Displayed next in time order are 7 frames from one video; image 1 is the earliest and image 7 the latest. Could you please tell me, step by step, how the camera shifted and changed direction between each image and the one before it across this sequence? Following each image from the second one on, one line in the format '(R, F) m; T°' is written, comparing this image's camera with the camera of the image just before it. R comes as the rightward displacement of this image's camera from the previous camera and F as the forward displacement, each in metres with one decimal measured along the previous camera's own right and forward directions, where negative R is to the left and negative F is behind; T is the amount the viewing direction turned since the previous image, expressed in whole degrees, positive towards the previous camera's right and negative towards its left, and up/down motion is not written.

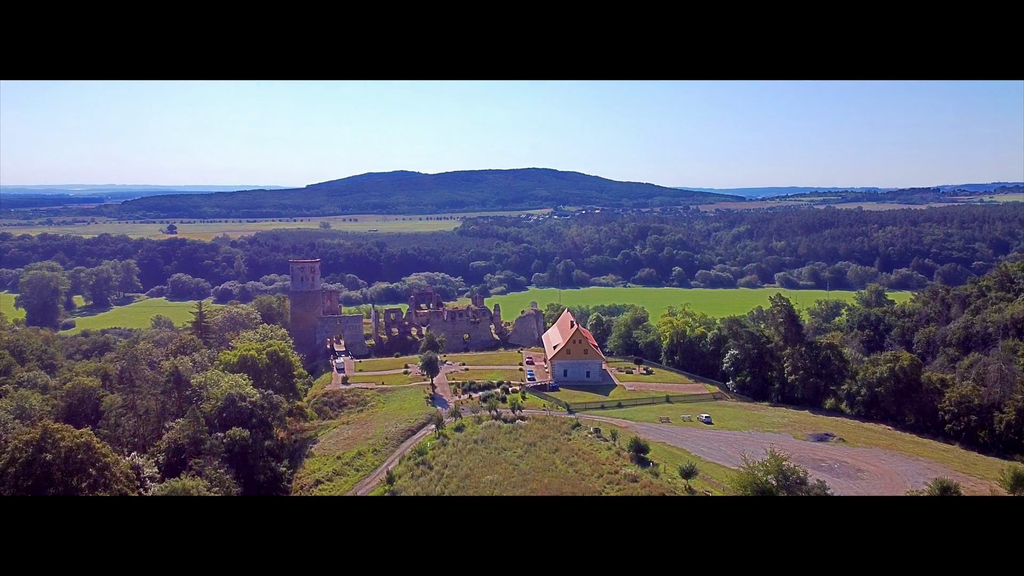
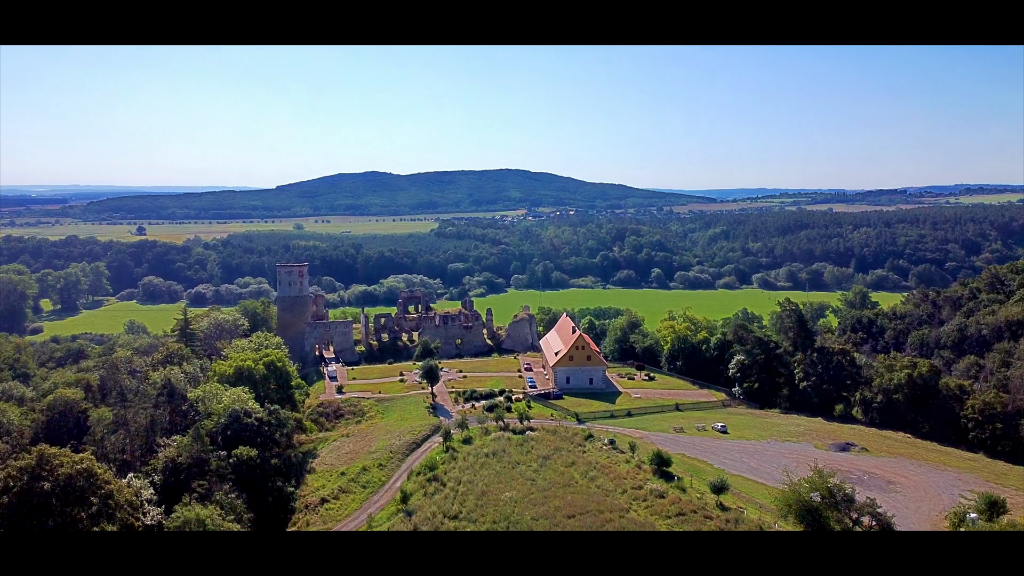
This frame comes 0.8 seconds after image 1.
(-1.7, +1.2) m; +2°
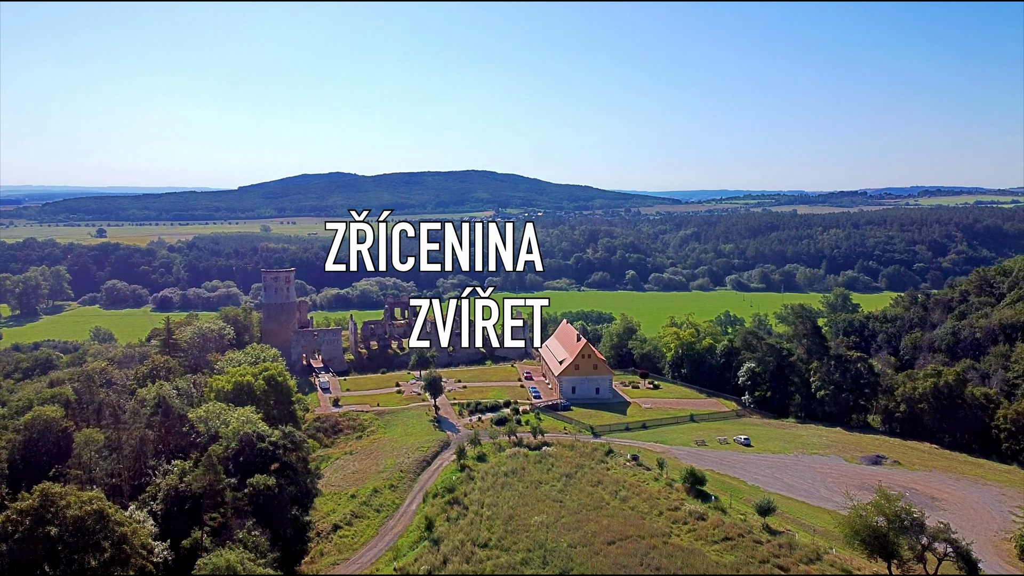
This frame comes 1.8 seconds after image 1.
(-2.3, +1.6) m; +2°
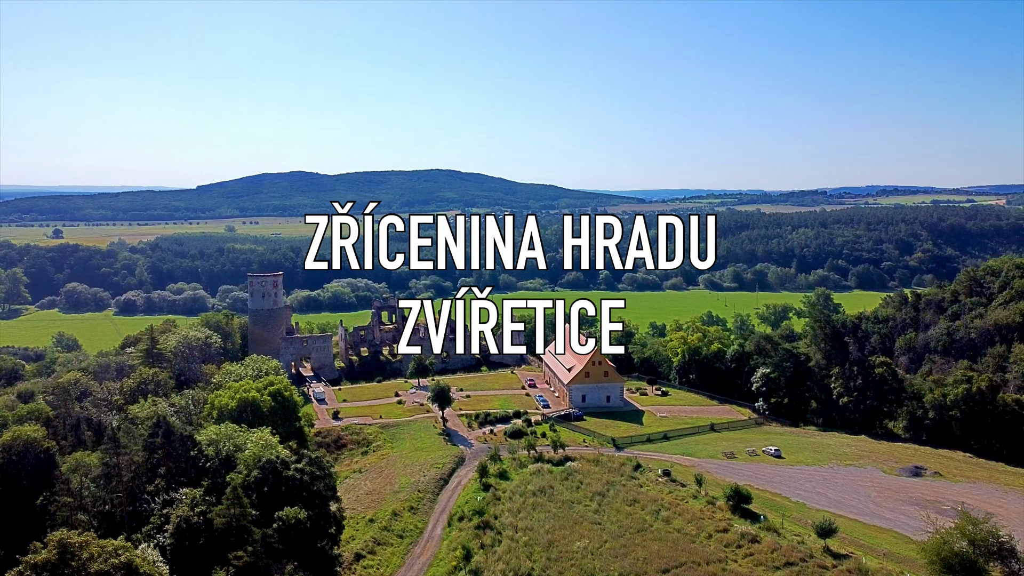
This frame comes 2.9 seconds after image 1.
(-2.6, +1.7) m; +3°
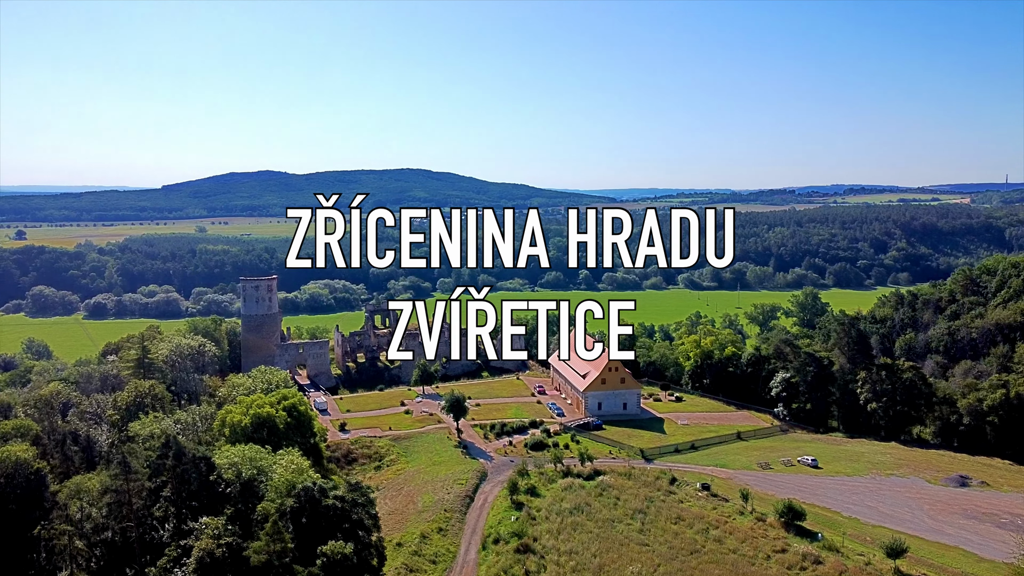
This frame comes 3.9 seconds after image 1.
(-2.5, +1.6) m; +2°
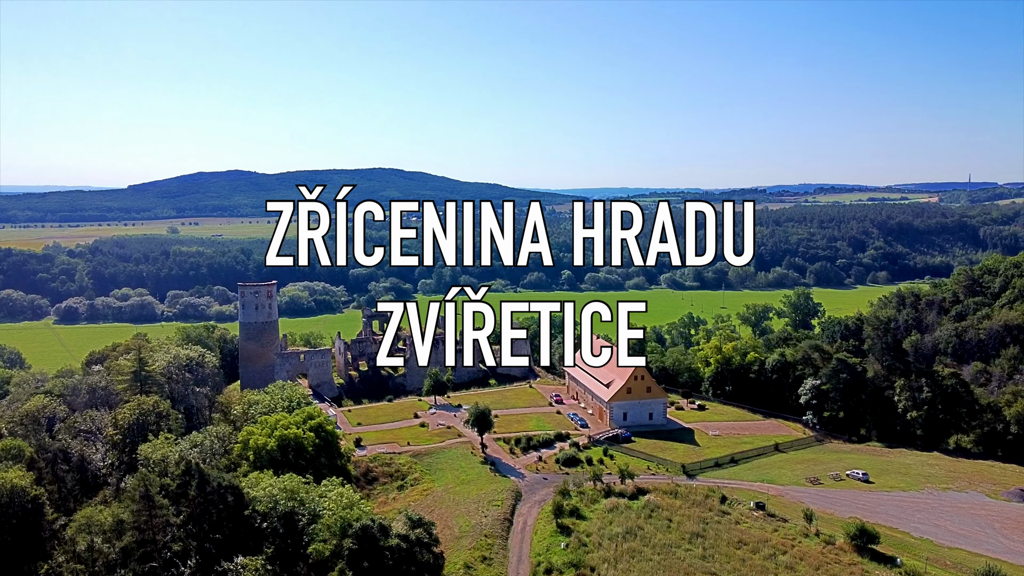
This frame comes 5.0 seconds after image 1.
(-2.8, +1.8) m; +2°
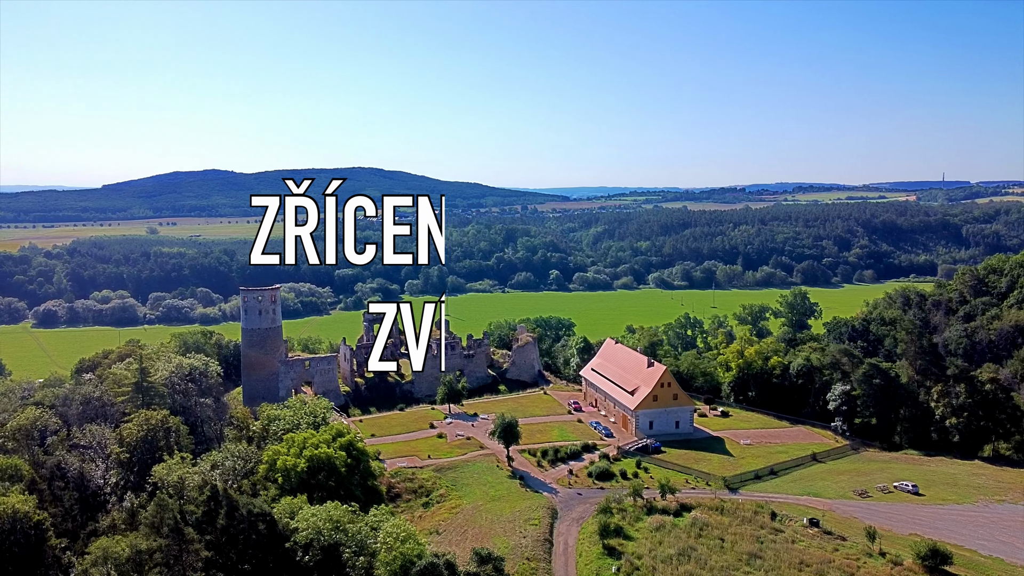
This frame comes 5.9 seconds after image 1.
(-2.4, +1.5) m; +1°
